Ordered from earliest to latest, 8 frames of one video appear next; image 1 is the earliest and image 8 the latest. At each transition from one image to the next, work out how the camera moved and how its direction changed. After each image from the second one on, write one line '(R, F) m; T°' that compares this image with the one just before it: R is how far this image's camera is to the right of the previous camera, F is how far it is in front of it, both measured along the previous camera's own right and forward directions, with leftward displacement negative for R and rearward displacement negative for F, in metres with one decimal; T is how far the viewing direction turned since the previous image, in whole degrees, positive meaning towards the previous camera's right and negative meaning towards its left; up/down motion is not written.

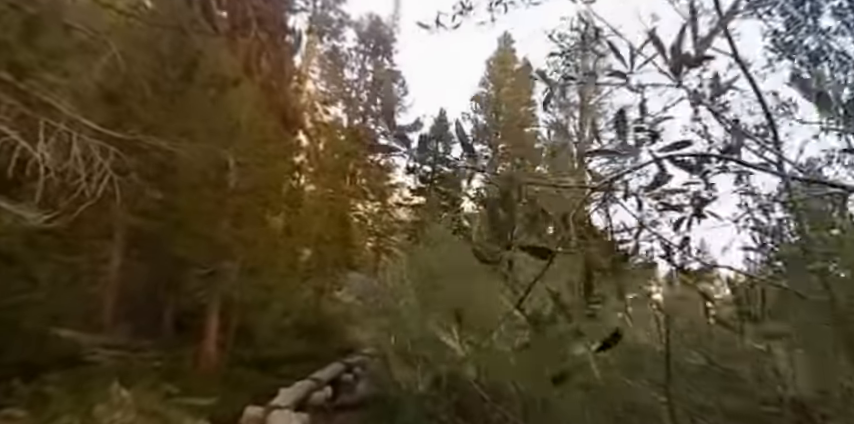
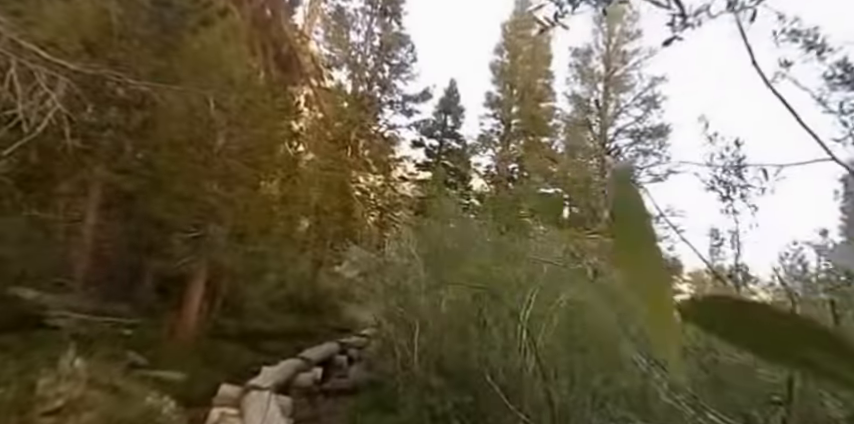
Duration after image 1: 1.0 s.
(-0.1, +0.6) m; 0°
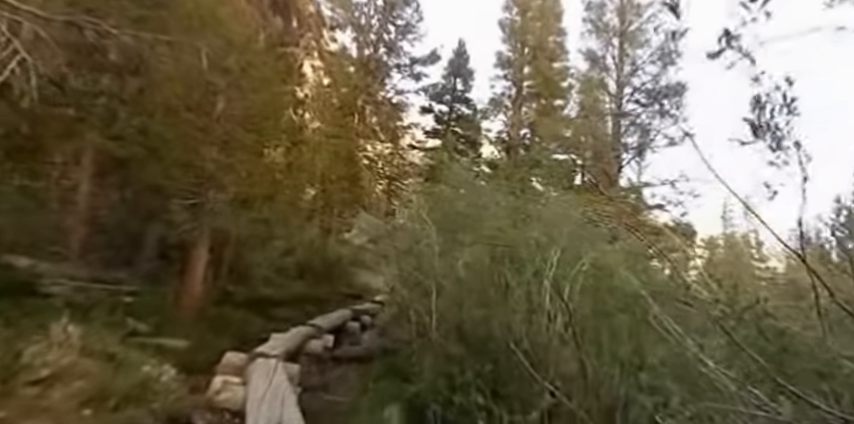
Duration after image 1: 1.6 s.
(0.0, +0.3) m; -1°
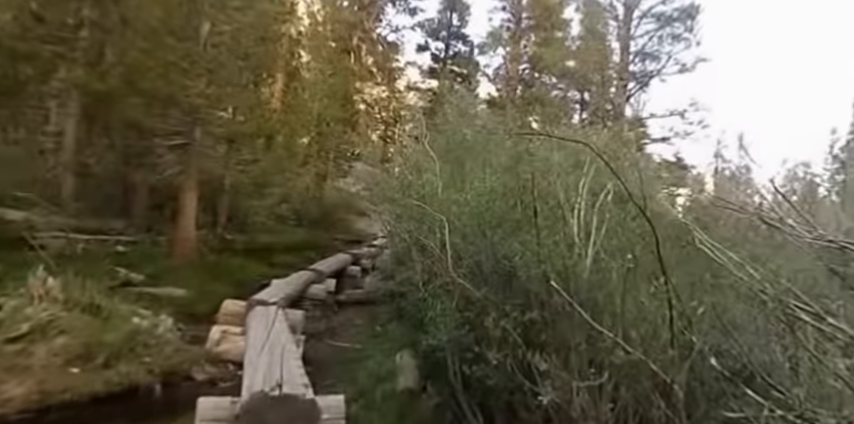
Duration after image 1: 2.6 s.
(-0.1, +0.3) m; 0°
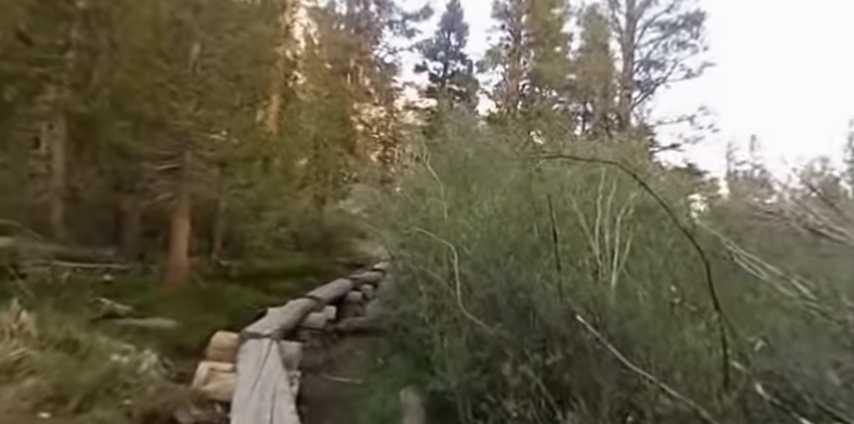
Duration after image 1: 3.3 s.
(0.0, +0.2) m; 0°
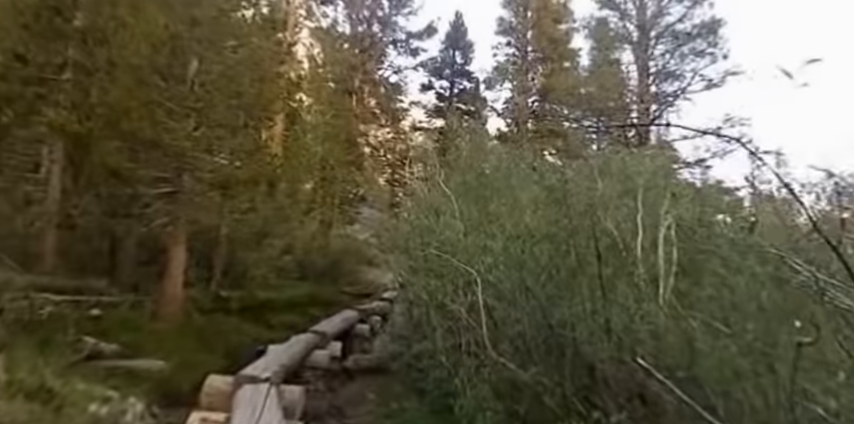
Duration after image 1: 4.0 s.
(0.0, +0.3) m; -1°
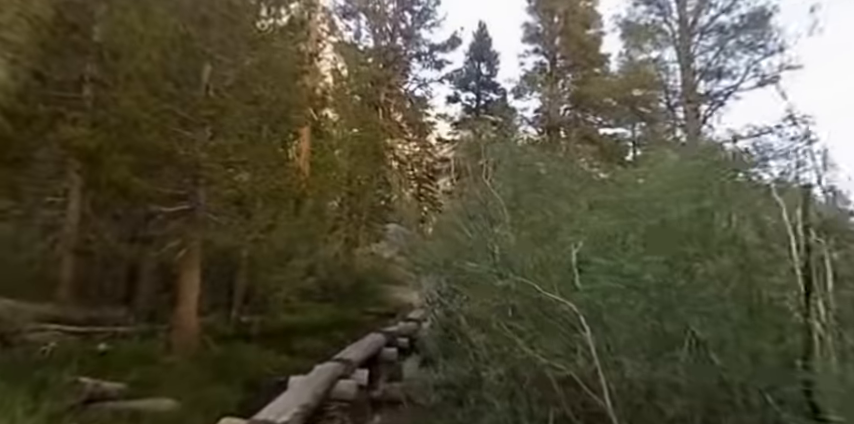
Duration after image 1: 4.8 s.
(-0.1, +0.4) m; -3°
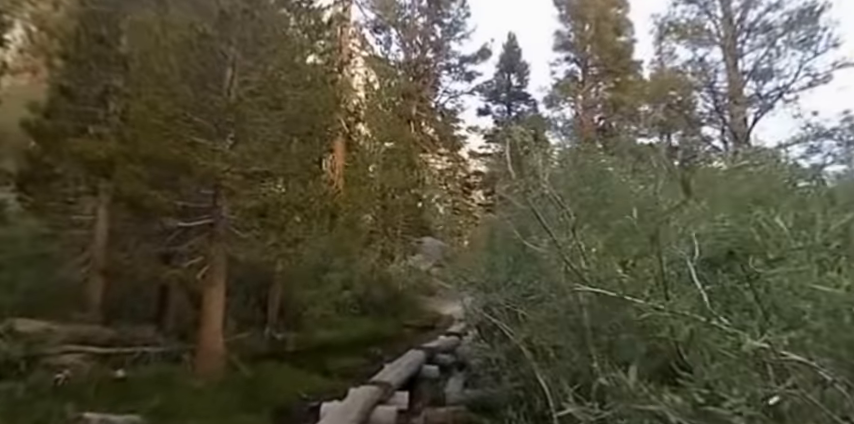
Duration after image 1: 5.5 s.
(-0.1, +0.3) m; -3°
